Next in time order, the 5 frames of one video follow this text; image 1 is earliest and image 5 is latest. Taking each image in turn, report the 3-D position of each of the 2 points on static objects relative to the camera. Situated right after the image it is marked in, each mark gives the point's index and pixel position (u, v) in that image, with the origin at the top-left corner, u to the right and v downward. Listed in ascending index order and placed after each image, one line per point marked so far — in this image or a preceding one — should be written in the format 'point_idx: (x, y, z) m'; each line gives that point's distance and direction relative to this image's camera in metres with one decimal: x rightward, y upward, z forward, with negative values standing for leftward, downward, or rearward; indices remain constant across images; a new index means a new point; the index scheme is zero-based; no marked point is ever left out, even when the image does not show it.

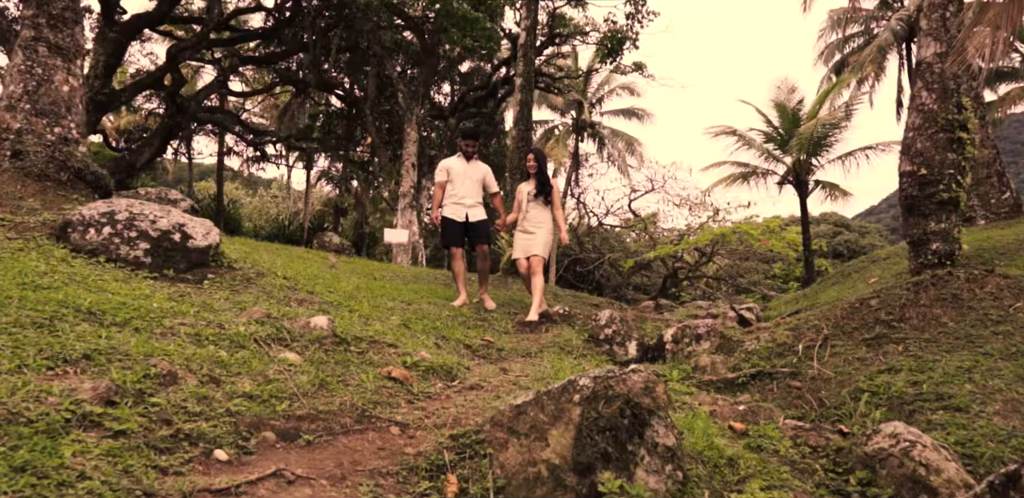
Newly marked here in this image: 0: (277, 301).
0: (-1.7, -0.4, +5.3) m
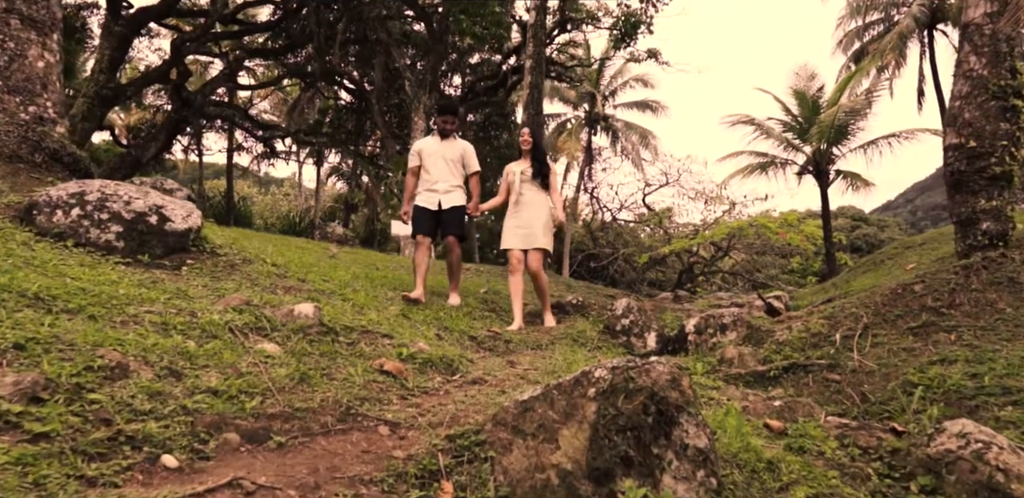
0: (-1.6, -0.3, +4.8) m
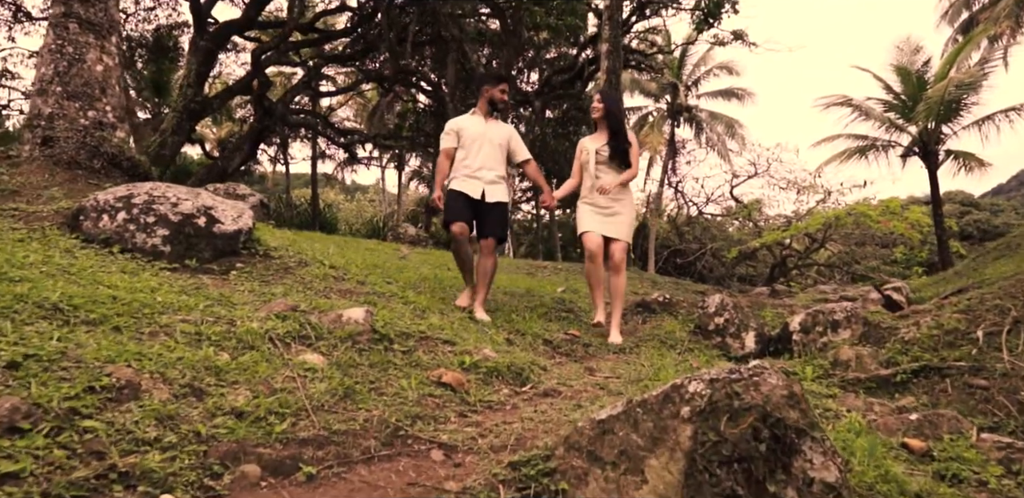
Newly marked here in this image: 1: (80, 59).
0: (-1.2, -0.3, +4.4) m
1: (-3.4, +1.5, +5.9) m
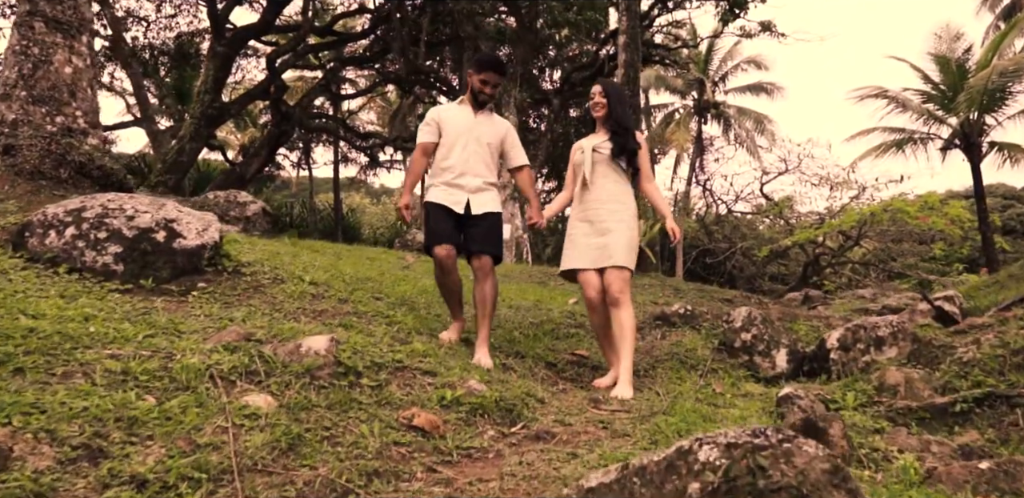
0: (-1.2, -0.4, +3.9) m
1: (-3.4, +1.4, +5.4) m
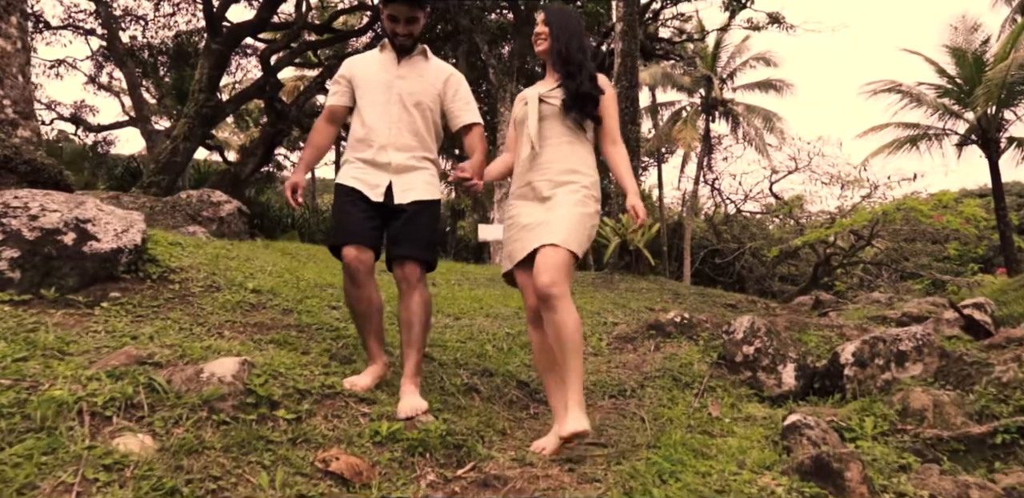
0: (-1.4, -0.4, +3.3) m
1: (-3.6, +1.4, +4.9) m
